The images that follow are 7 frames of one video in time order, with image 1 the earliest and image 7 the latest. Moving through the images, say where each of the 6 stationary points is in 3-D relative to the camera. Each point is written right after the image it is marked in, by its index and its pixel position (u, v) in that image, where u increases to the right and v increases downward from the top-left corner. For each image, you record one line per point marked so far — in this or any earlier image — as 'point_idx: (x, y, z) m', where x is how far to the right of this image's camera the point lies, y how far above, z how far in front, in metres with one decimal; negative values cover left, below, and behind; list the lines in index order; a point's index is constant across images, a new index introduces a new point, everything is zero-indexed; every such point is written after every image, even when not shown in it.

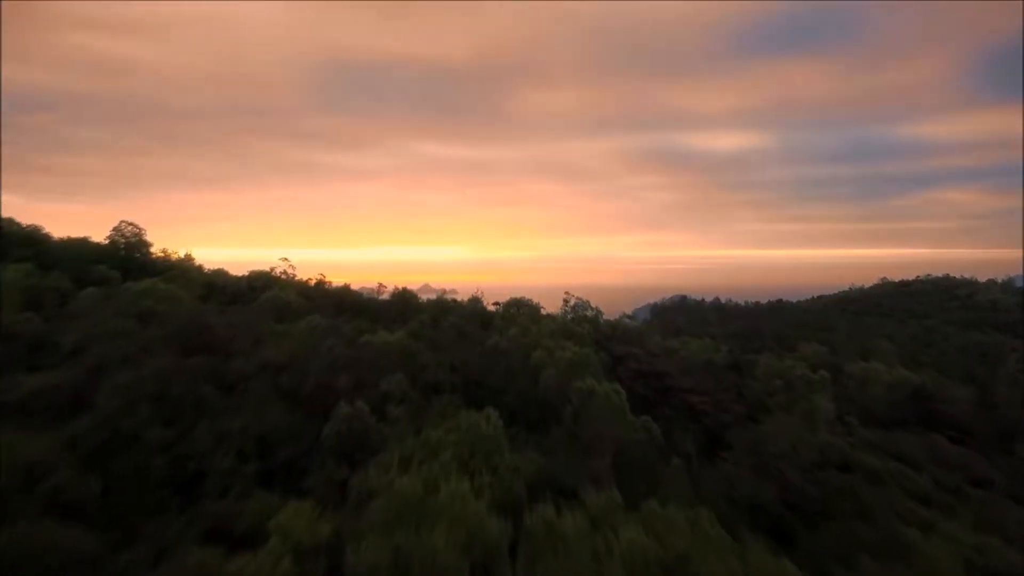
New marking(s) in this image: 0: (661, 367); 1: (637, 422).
0: (+8.5, -4.5, +13.7) m
1: (+4.6, -5.0, +8.7) m
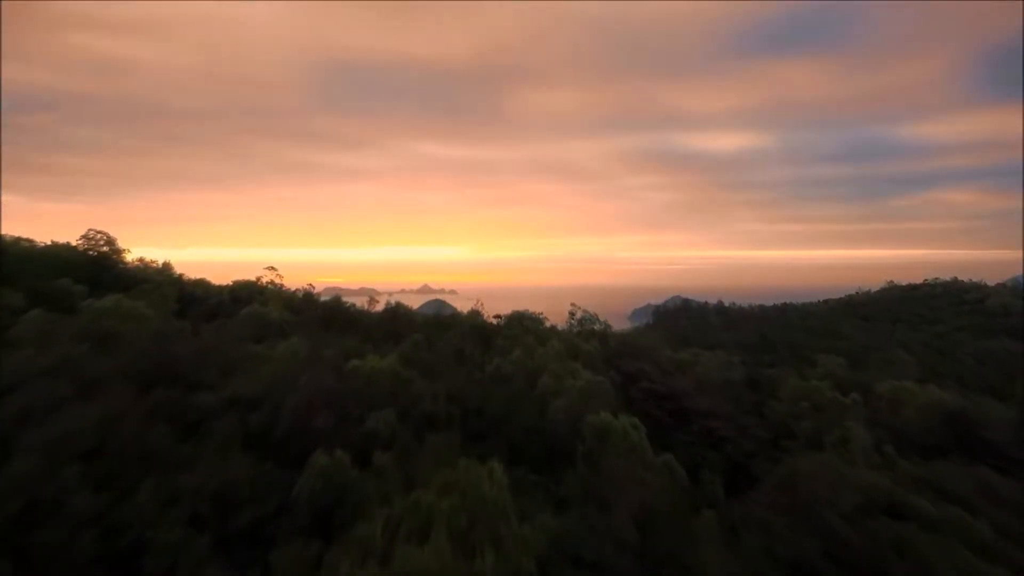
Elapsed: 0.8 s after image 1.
0: (+8.6, -5.2, +12.6) m
1: (+4.7, -5.7, +7.7) m
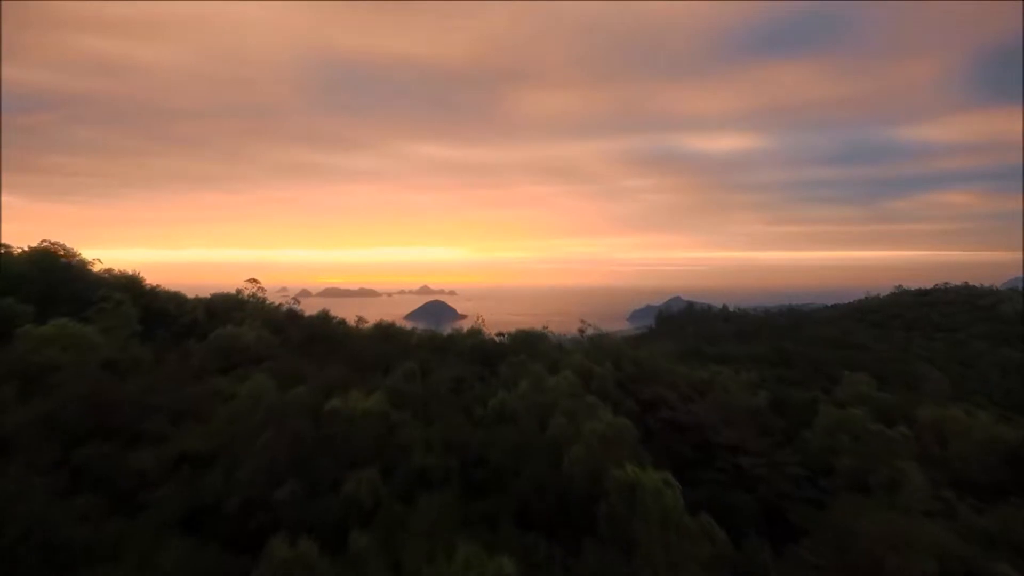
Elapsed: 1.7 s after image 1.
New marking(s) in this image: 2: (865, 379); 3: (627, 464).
0: (+8.9, -6.0, +11.4) m
1: (+5.0, -6.6, +6.4) m
2: (+23.9, -6.2, +16.0) m
3: (+3.4, -5.1, +6.9) m
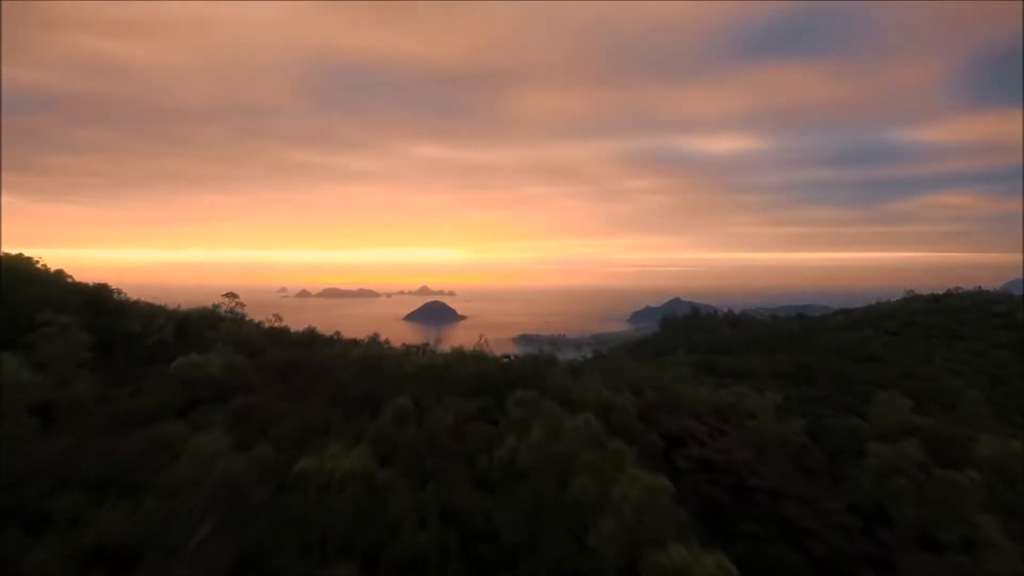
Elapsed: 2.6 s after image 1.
0: (+9.2, -6.9, +10.0) m
1: (+5.3, -7.4, +5.1) m
2: (+24.3, -7.0, +14.7) m
3: (+3.7, -5.9, +5.5) m
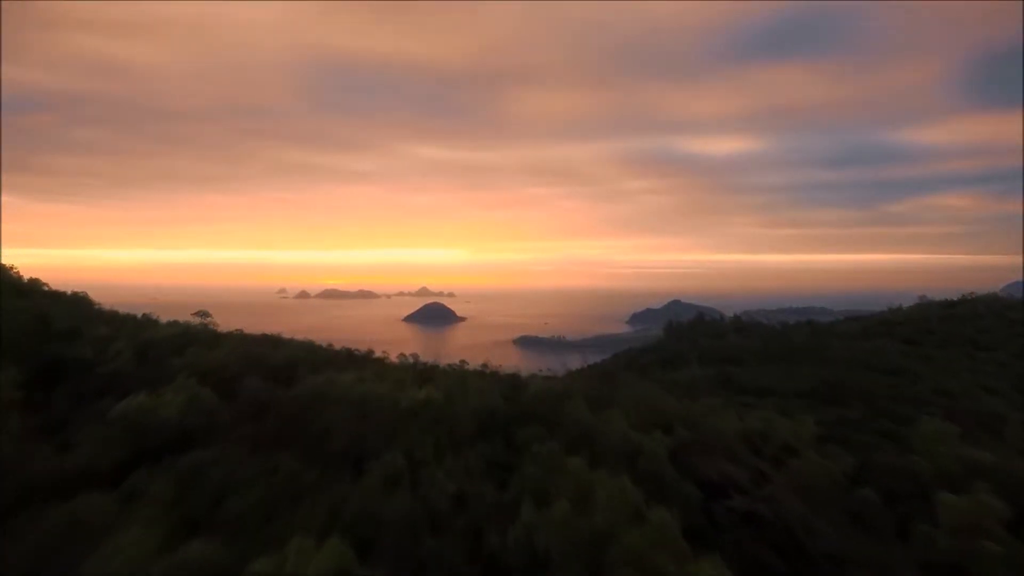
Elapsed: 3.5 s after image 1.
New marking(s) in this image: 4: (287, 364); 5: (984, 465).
0: (+9.6, -7.7, +8.6) m
1: (+5.7, -8.2, +3.6) m
2: (+24.6, -7.9, +13.3) m
3: (+4.1, -6.8, +4.1) m
4: (-10.3, -3.6, +10.8) m
5: (+21.1, -7.7, +10.1) m
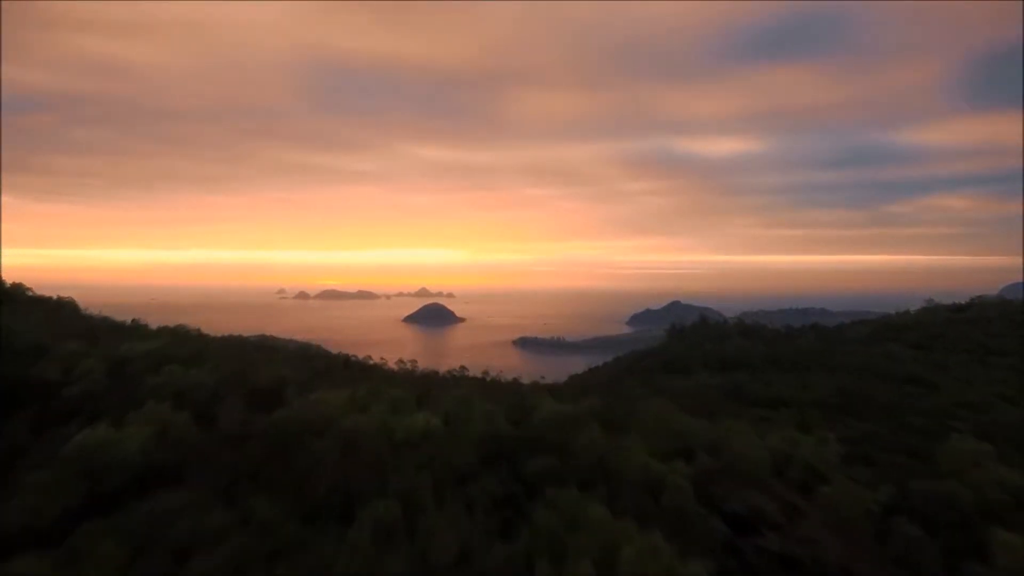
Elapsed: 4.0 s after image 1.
0: (+9.9, -8.2, +7.8) m
1: (+6.0, -8.7, +2.8) m
2: (+24.9, -8.4, +12.5) m
3: (+4.4, -7.3, +3.3) m
4: (-10.0, -4.1, +10.0) m
5: (+21.3, -8.2, +9.3) m
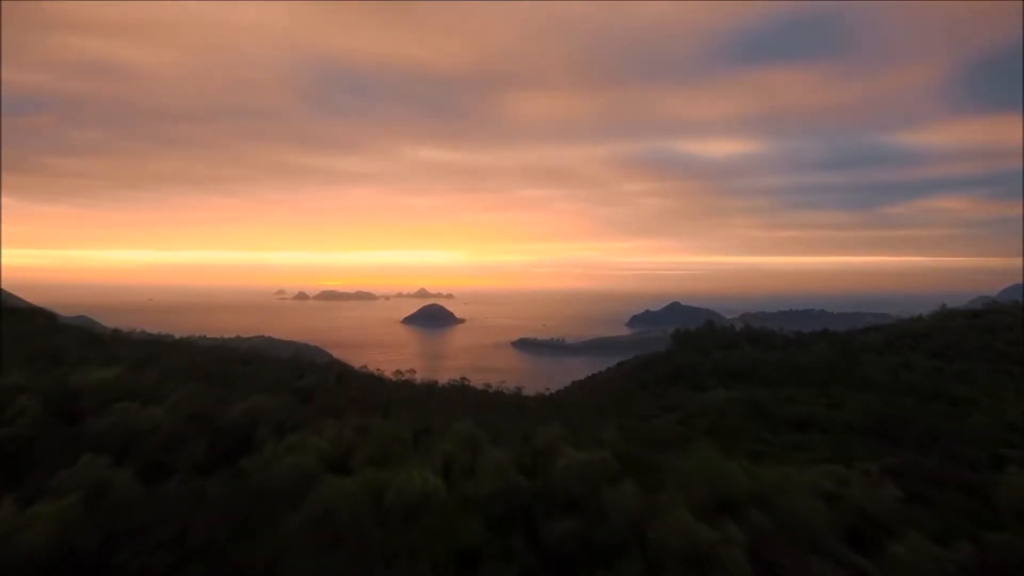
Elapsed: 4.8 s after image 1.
0: (+10.3, -9.0, +6.4) m
1: (+6.5, -9.5, +1.4) m
2: (+25.4, -9.2, +11.1) m
3: (+4.9, -8.1, +1.8) m
4: (-9.5, -4.9, +8.5) m
5: (+21.8, -9.0, +7.9) m
